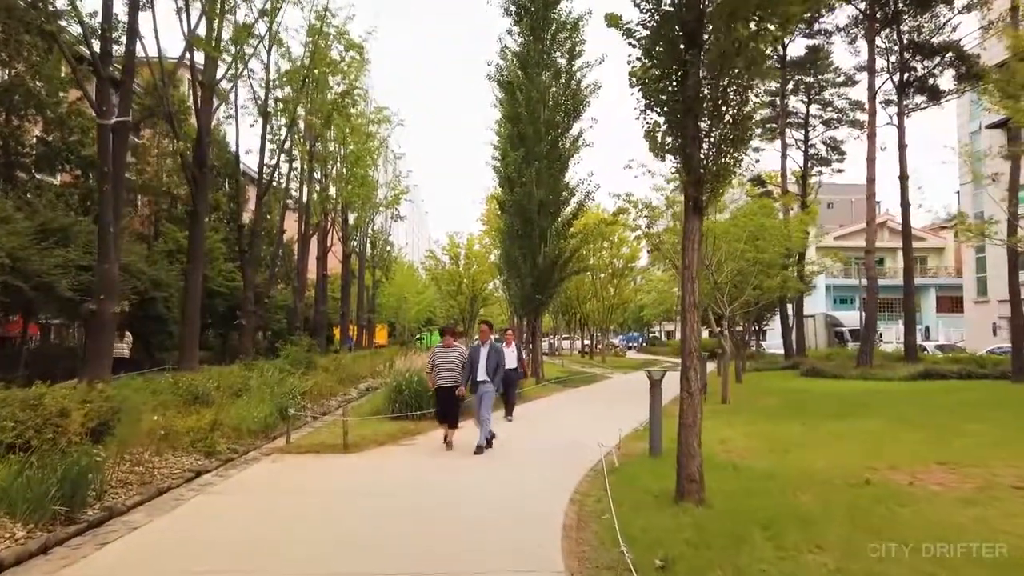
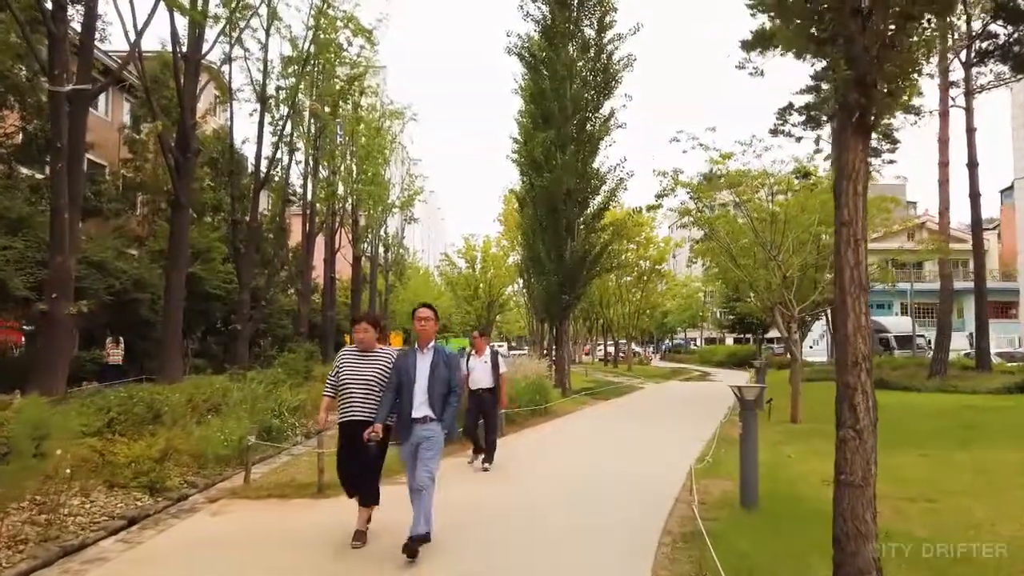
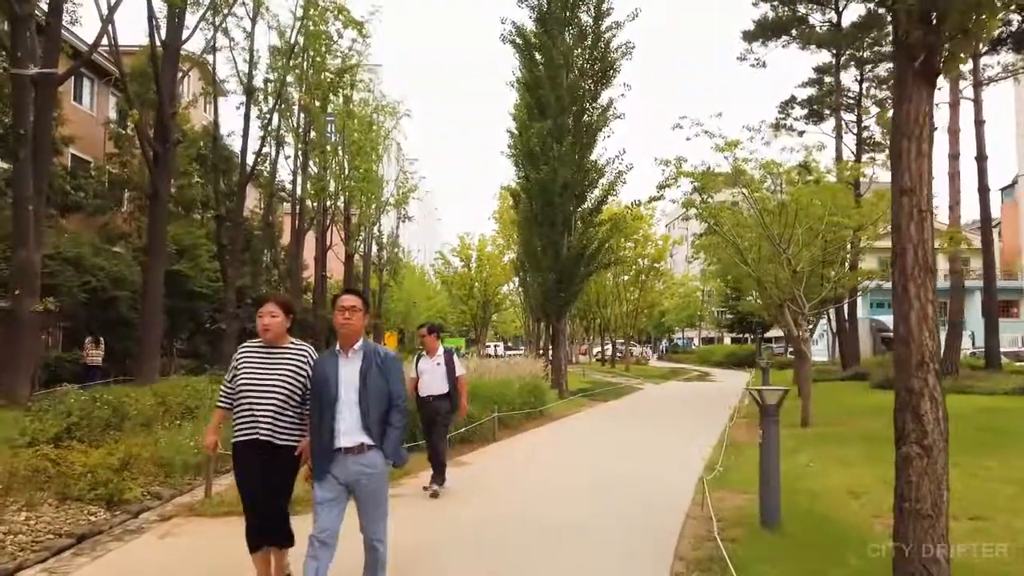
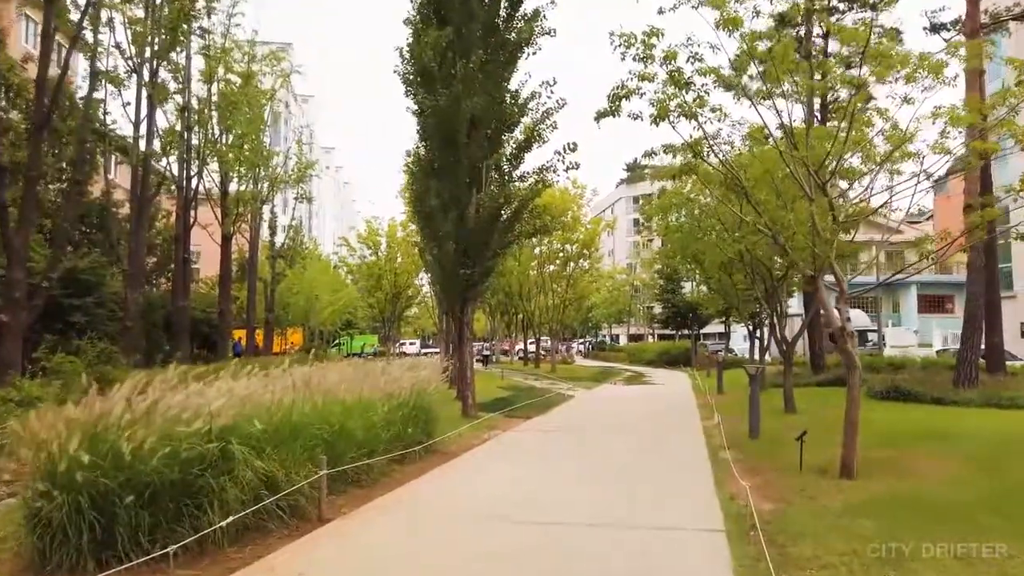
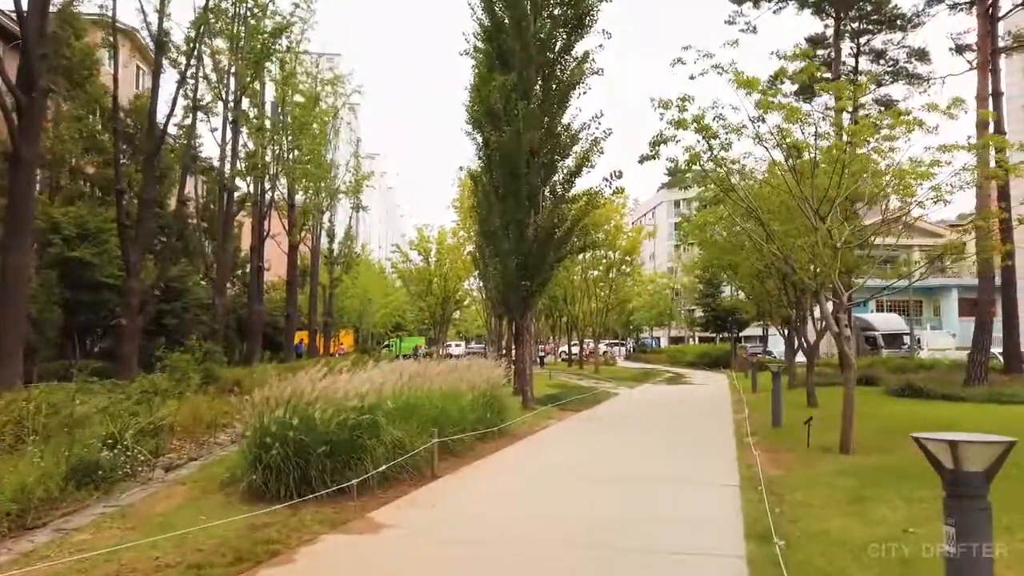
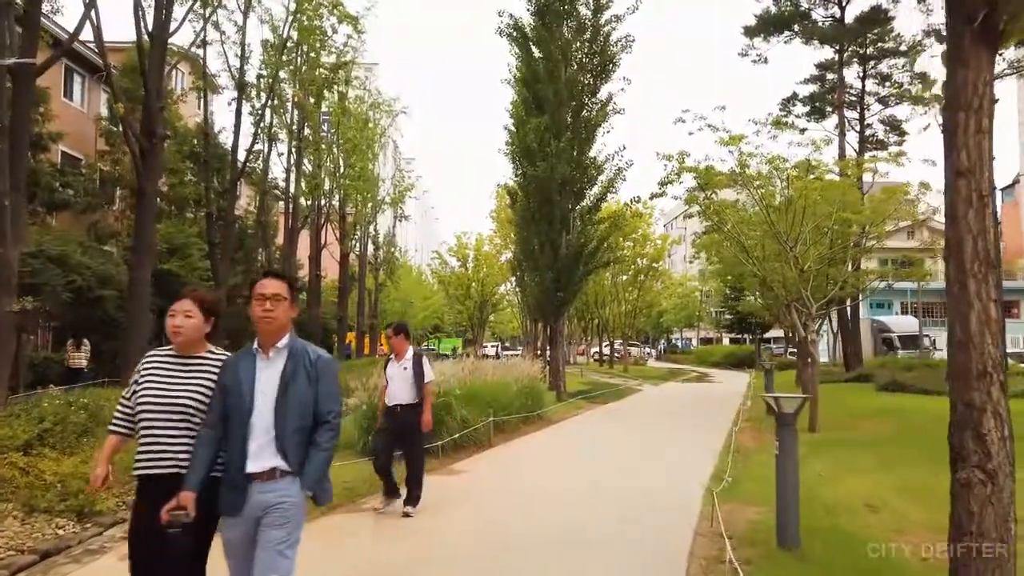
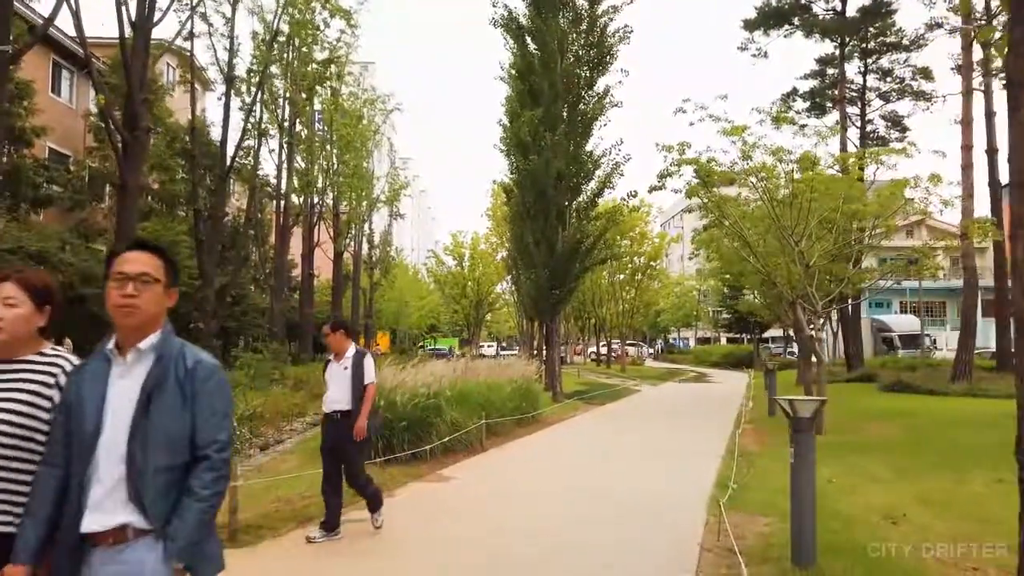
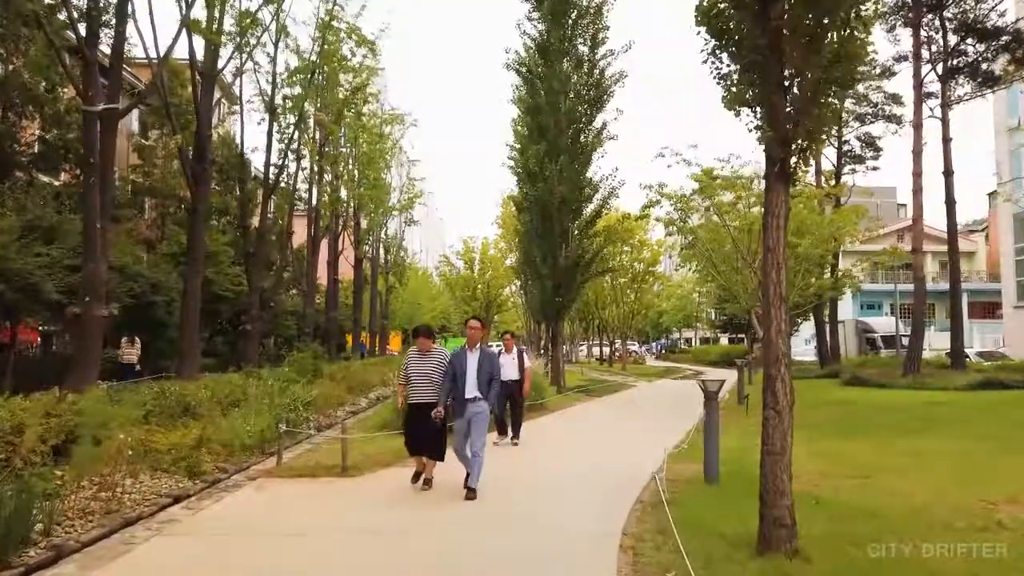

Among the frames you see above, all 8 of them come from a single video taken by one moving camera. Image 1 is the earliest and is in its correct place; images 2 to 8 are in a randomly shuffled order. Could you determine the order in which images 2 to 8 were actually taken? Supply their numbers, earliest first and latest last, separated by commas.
8, 2, 3, 6, 7, 5, 4
